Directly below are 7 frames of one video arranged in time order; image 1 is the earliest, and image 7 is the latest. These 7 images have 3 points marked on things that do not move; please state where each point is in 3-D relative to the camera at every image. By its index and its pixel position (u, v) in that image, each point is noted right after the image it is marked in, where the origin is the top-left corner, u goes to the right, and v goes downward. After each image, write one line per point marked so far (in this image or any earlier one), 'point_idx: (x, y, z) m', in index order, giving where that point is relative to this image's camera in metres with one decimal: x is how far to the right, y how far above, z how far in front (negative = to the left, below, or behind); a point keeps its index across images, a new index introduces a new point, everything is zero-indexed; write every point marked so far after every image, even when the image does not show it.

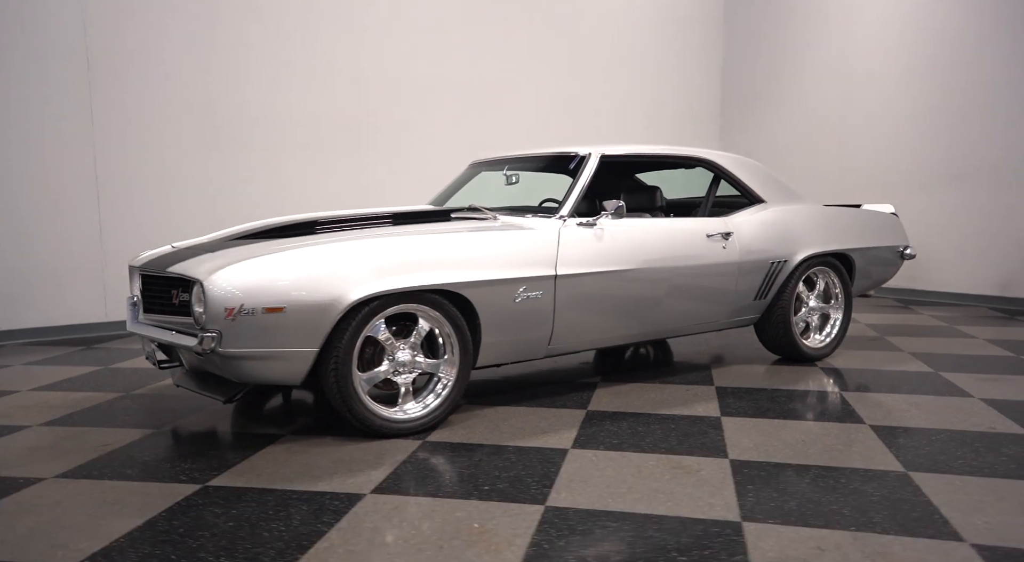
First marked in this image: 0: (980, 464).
0: (+1.7, -0.7, +2.8) m
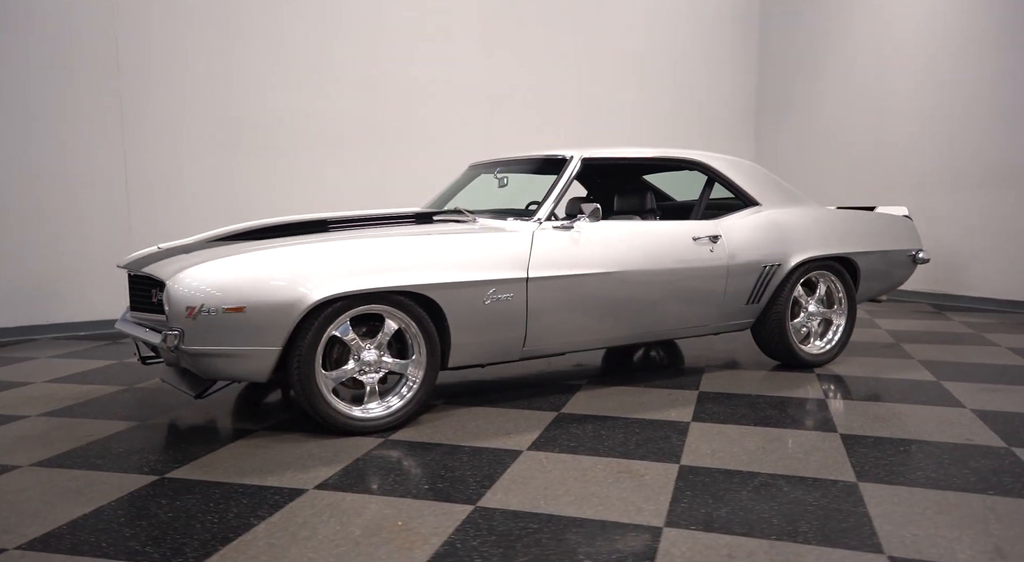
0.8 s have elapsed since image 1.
0: (+1.5, -0.7, +2.8) m
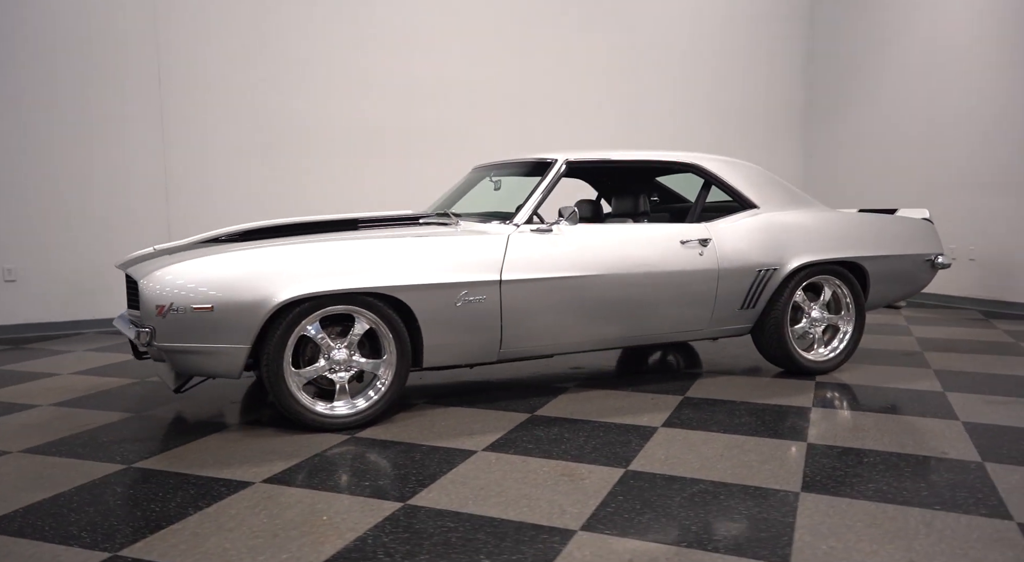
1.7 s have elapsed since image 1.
0: (+1.3, -0.7, +2.7) m
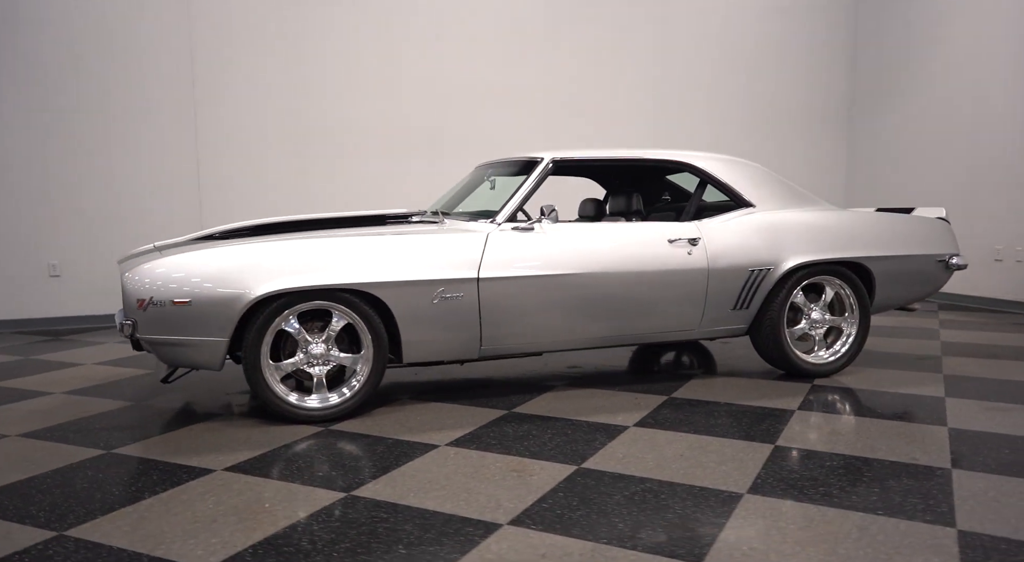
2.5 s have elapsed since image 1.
0: (+1.1, -0.7, +2.6) m
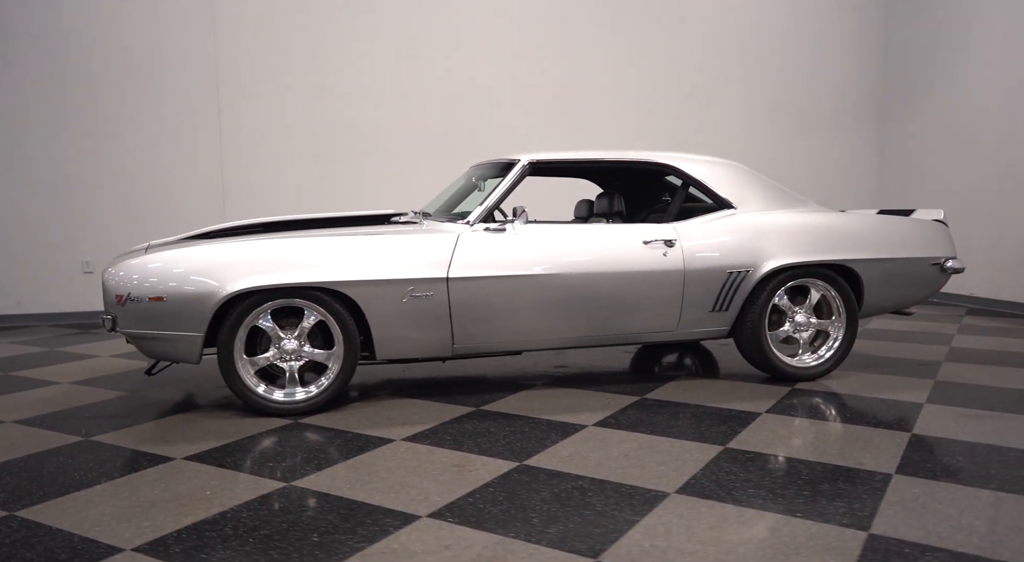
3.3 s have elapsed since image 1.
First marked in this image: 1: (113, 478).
0: (+0.8, -0.7, +2.6) m
1: (-1.4, -0.7, +2.8) m
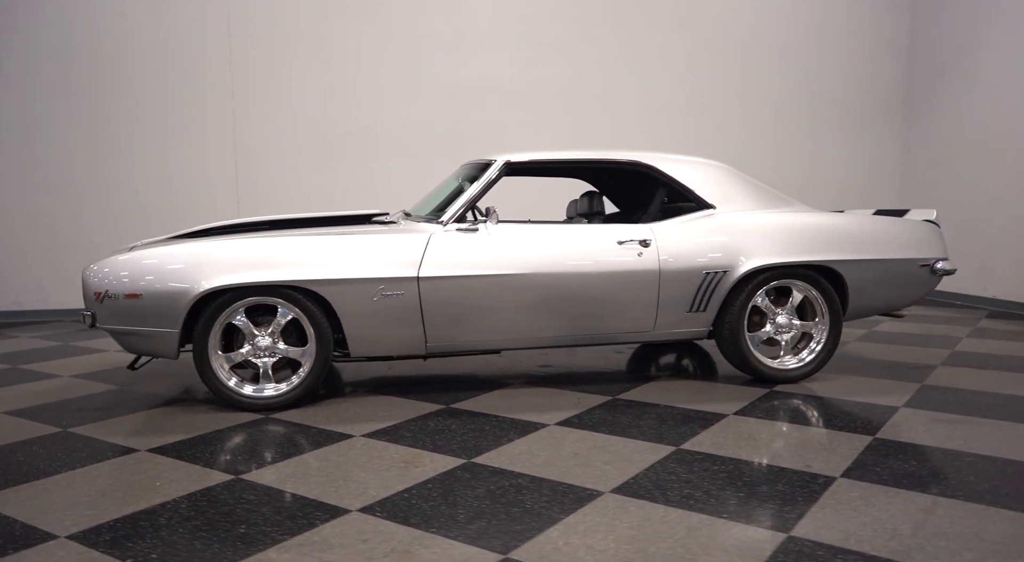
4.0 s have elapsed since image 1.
0: (+0.6, -0.7, +2.6) m
1: (-1.6, -0.7, +2.9) m
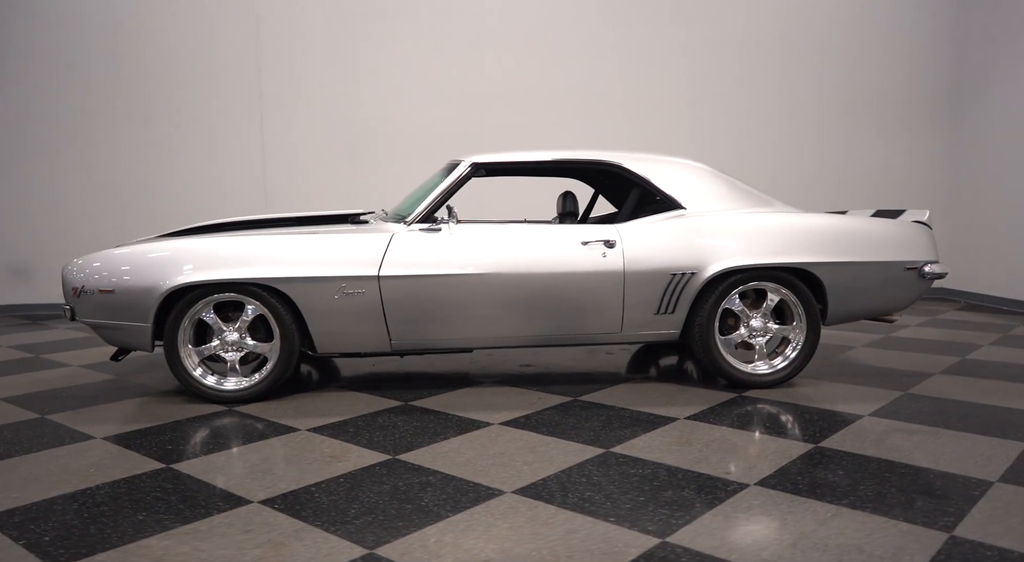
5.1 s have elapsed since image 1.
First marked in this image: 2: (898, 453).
0: (+0.3, -0.7, +2.6) m
1: (-1.9, -0.7, +3.1) m
2: (+1.5, -0.7, +3.1) m
